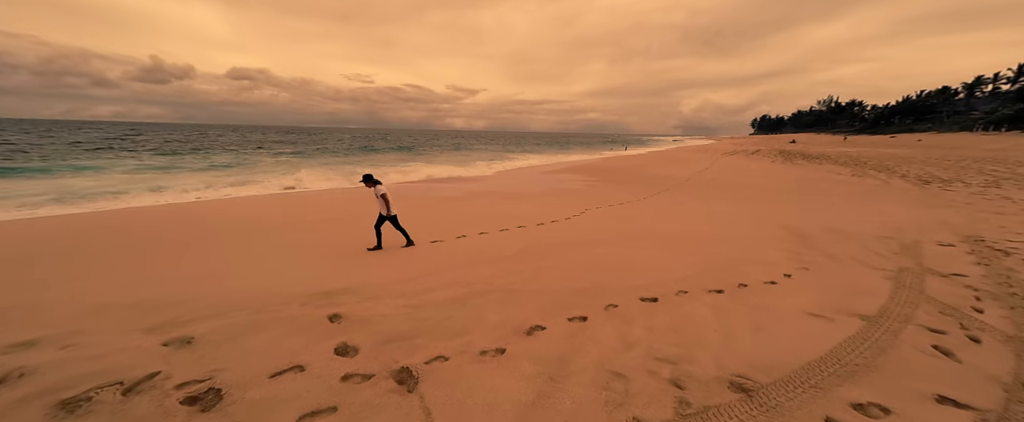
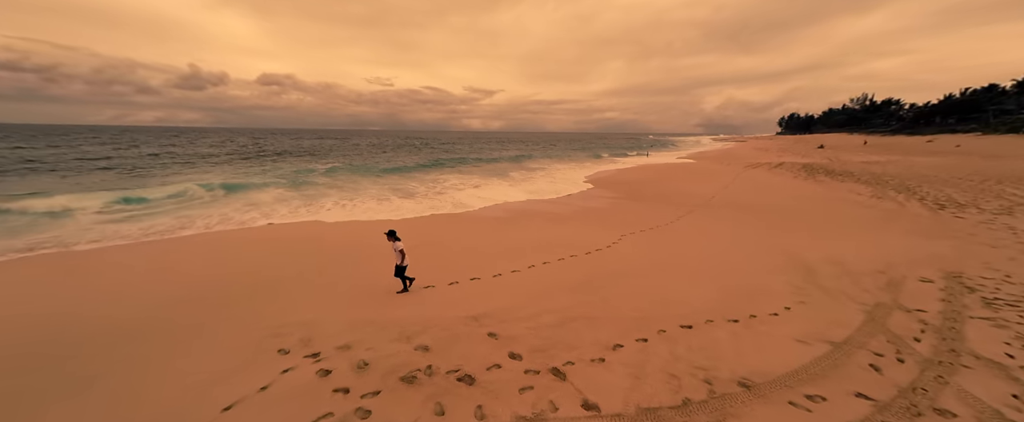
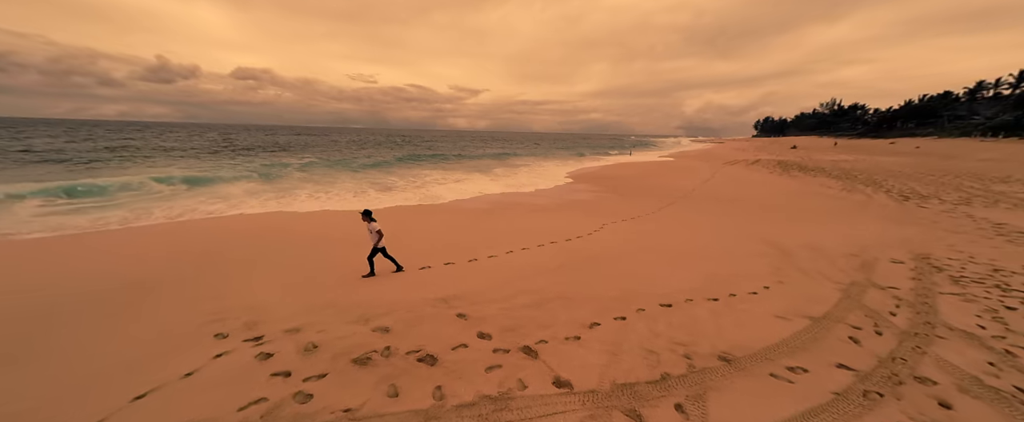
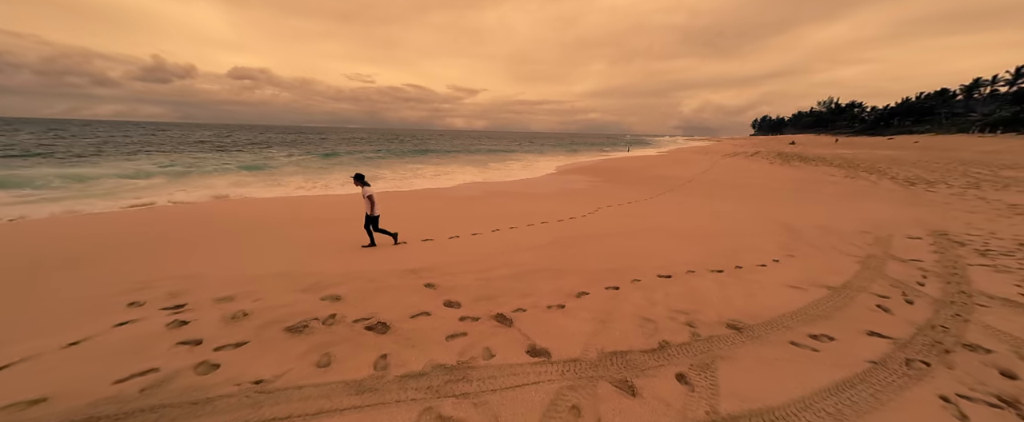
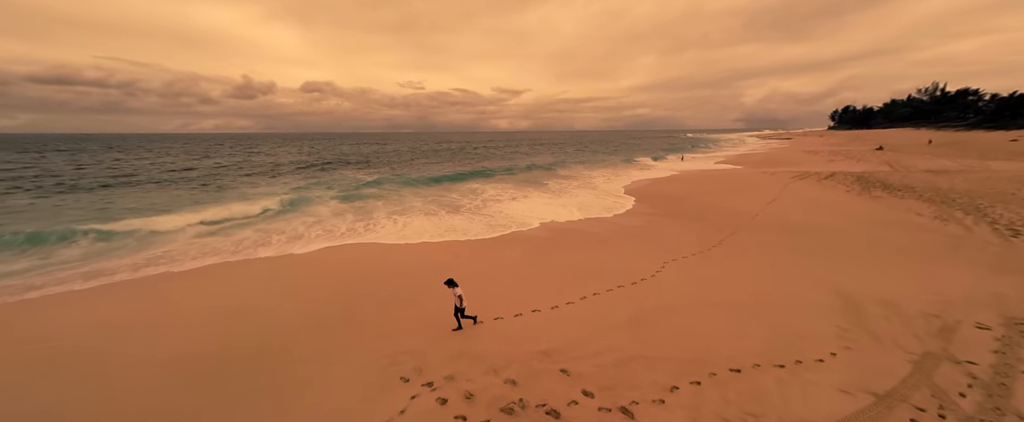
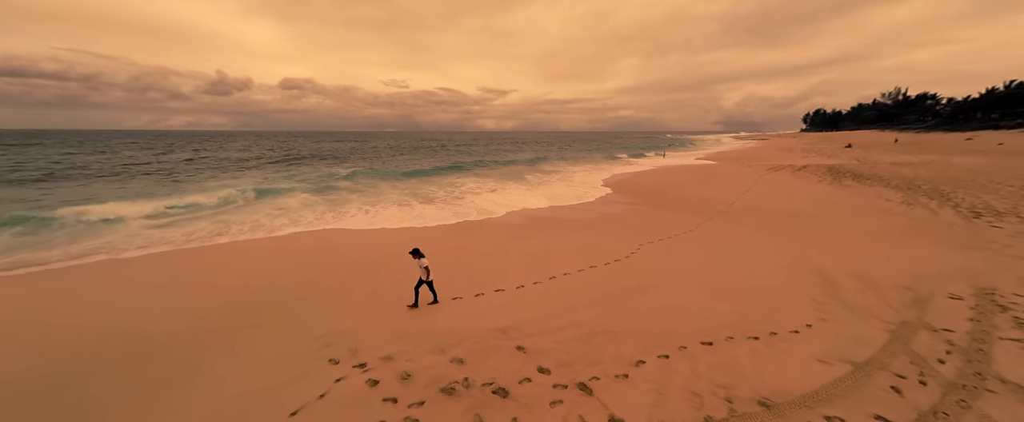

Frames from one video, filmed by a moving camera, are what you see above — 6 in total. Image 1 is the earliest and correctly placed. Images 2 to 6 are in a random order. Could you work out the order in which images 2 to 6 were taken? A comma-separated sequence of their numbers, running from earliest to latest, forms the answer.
4, 3, 2, 6, 5
